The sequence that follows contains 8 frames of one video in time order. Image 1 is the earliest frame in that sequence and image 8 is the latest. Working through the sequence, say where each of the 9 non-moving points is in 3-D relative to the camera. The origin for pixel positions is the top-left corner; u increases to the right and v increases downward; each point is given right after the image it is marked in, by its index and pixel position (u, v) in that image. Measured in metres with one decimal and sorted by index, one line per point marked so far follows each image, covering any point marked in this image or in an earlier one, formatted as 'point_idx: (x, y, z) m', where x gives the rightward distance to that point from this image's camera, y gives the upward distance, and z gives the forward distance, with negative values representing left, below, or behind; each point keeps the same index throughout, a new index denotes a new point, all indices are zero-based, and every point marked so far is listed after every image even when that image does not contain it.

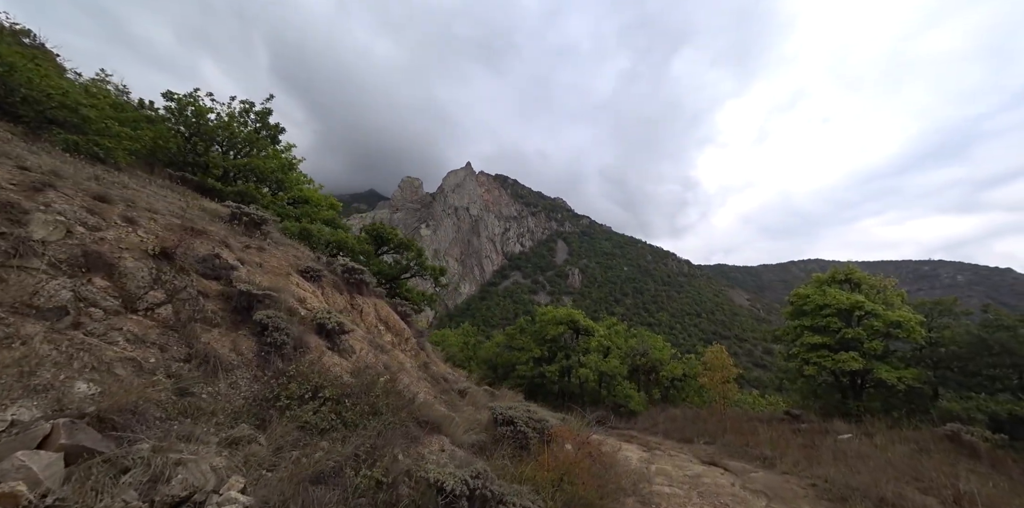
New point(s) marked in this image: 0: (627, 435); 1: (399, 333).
0: (+4.3, -6.6, +15.8) m
1: (-3.3, -2.3, +12.6) m
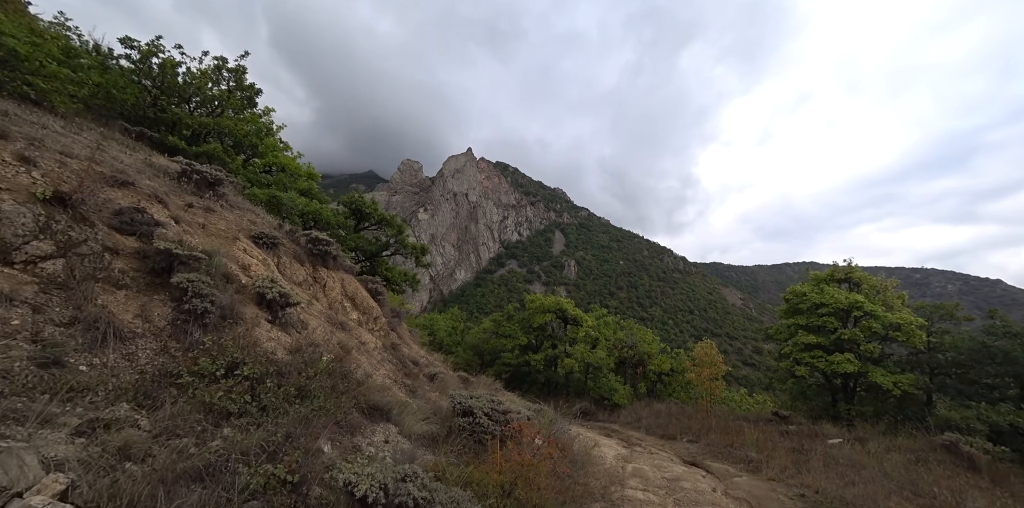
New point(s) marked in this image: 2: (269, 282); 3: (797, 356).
0: (+3.4, -6.1, +15.1) m
1: (-3.9, -1.5, +11.7) m
2: (-4.3, -0.5, +7.6) m
3: (+9.8, -3.5, +14.5) m
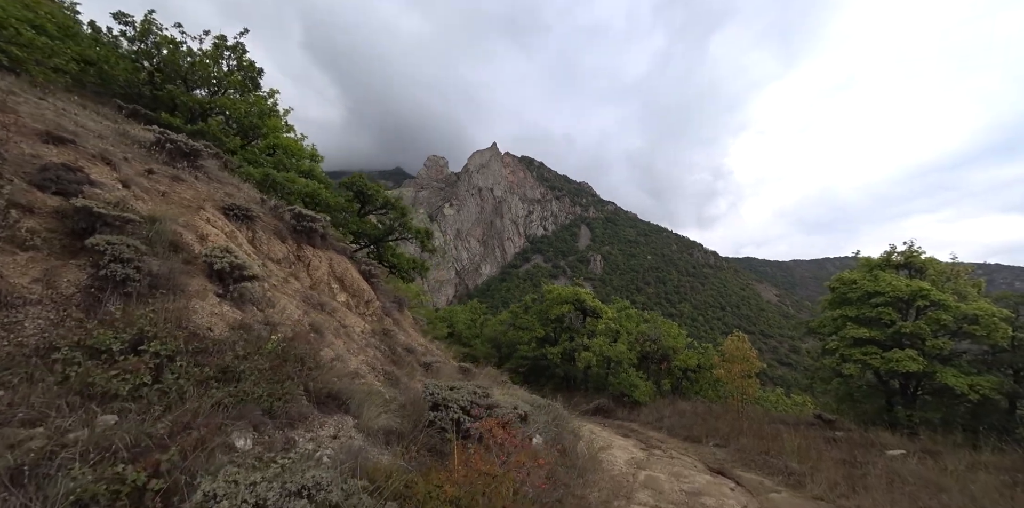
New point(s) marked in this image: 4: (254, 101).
0: (+3.7, -5.6, +13.8) m
1: (-3.9, -1.0, +10.8) m
2: (-4.5, +0.1, +6.7) m
3: (+10.0, -2.9, +12.8) m
4: (-10.3, +6.1, +17.3) m
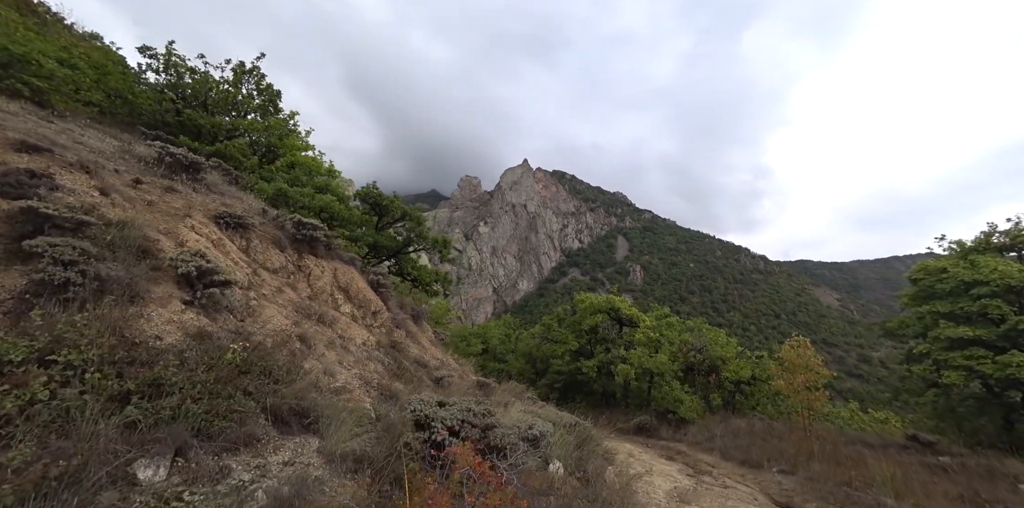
0: (+4.5, -5.5, +12.2) m
1: (-3.4, -1.2, +10.1) m
2: (-4.5, 0.0, +6.1) m
3: (+10.6, -2.5, +10.8) m
4: (-9.6, +5.3, +17.4) m
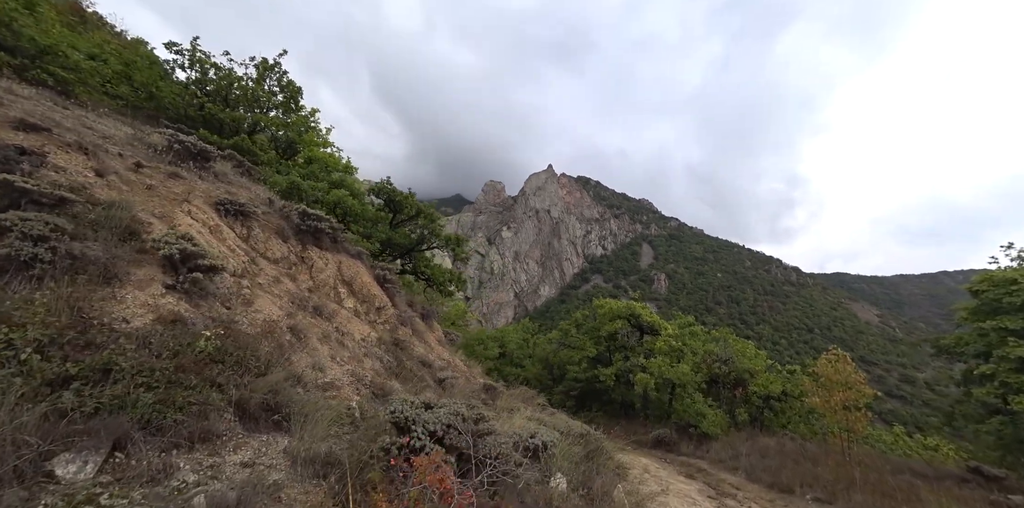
0: (+4.7, -5.6, +11.4) m
1: (-3.2, -1.1, +9.8) m
2: (-4.4, +0.2, +5.8) m
3: (+10.8, -2.7, +9.7) m
4: (-8.8, +5.5, +17.5) m
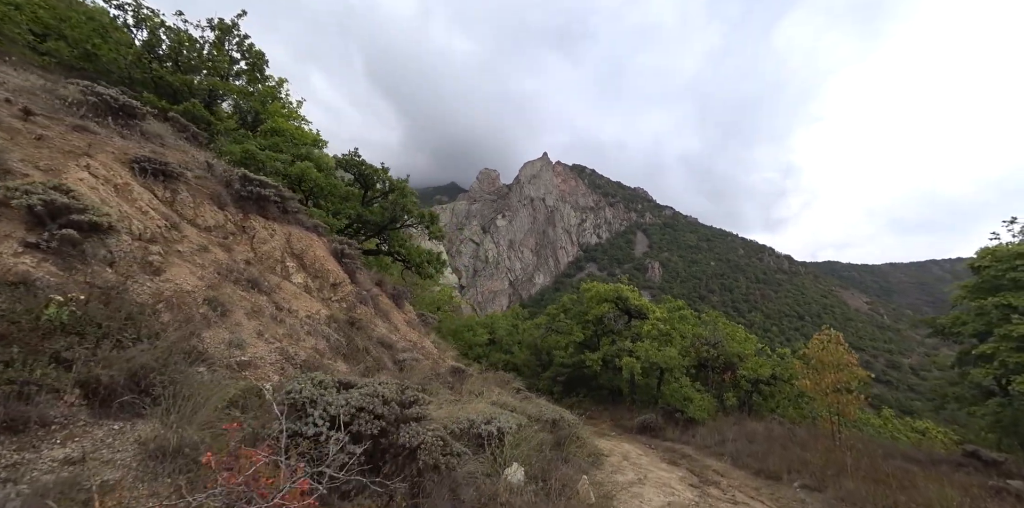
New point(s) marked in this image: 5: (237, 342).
0: (+4.1, -4.9, +10.7) m
1: (-3.9, -0.5, +8.9) m
2: (-5.0, +0.7, +4.9) m
3: (+10.2, -2.1, +9.0) m
4: (-9.6, +6.3, +16.4) m
5: (-3.4, -1.1, +5.3) m
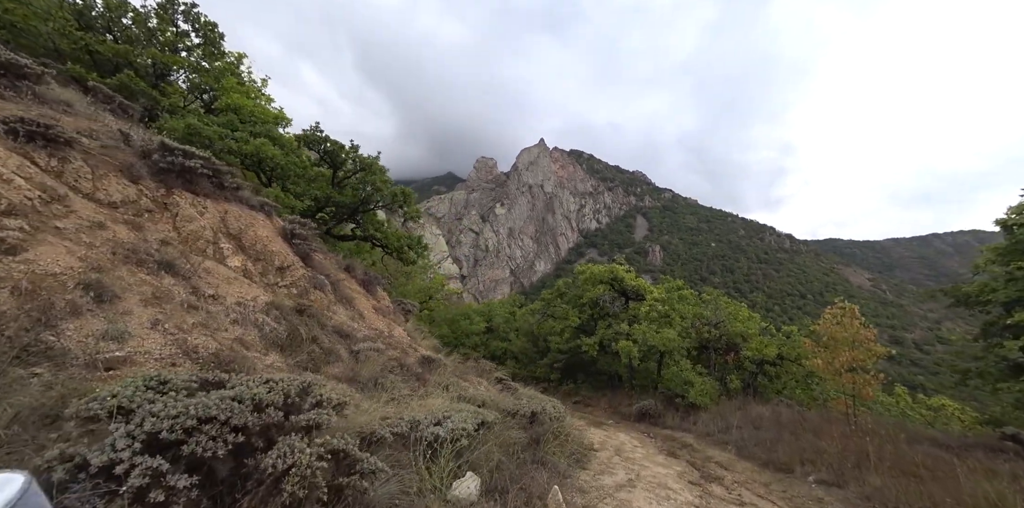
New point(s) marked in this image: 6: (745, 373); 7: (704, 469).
0: (+3.7, -4.3, +9.7) m
1: (-4.4, -0.1, +7.8) m
2: (-5.6, +0.9, +3.8) m
3: (+9.7, -1.3, +7.9) m
4: (-10.3, +6.7, +15.1) m
5: (-3.9, -0.8, +4.3) m
6: (+9.0, -4.5, +16.6) m
7: (+3.4, -3.8, +7.7) m
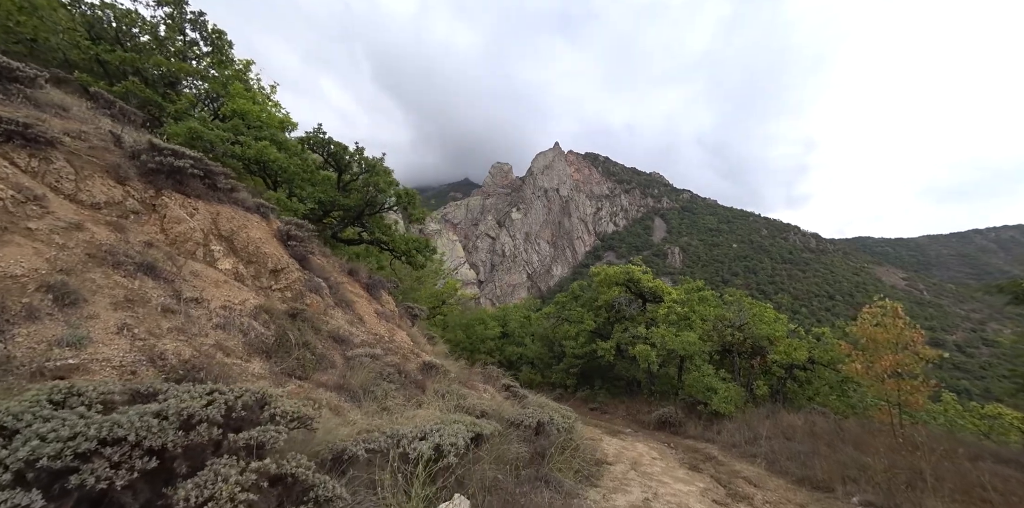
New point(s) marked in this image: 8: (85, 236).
0: (+3.9, -4.2, +9.0) m
1: (-4.3, -0.1, +7.5) m
2: (-5.7, +0.9, +3.5) m
3: (+9.8, -1.1, +7.0) m
4: (-10.0, +6.4, +15.1) m
5: (-3.9, -0.8, +3.9) m
6: (+9.5, -4.5, +15.7) m
7: (+3.5, -3.7, +7.0) m
8: (-5.2, +0.2, +5.3) m
